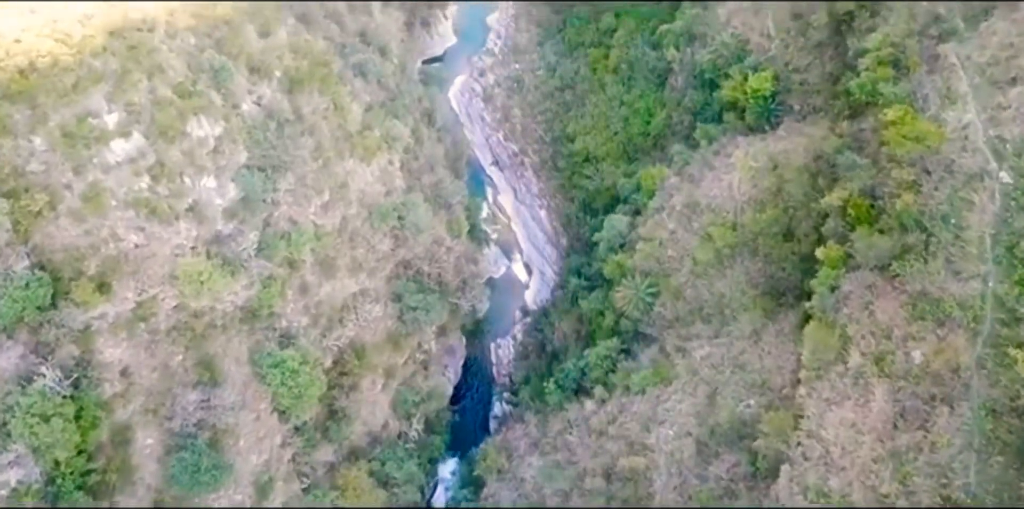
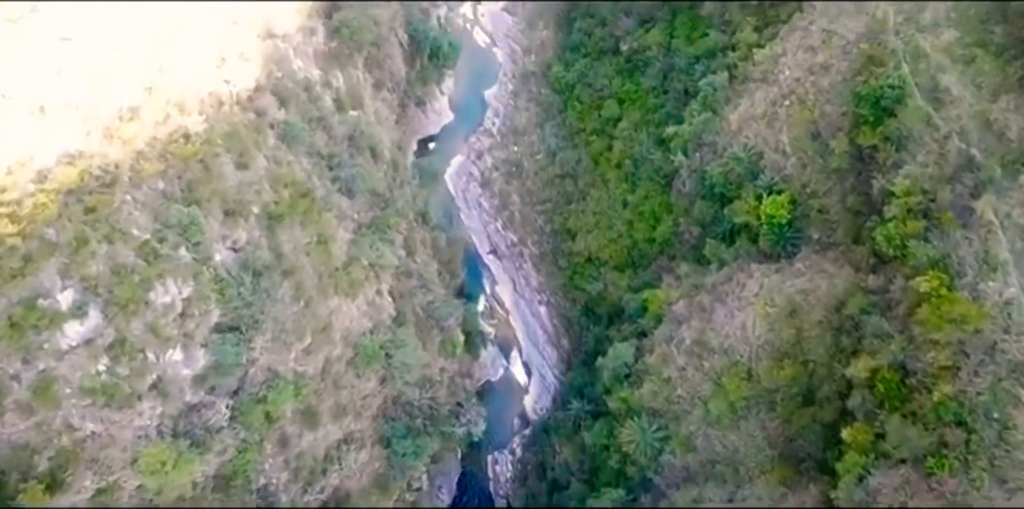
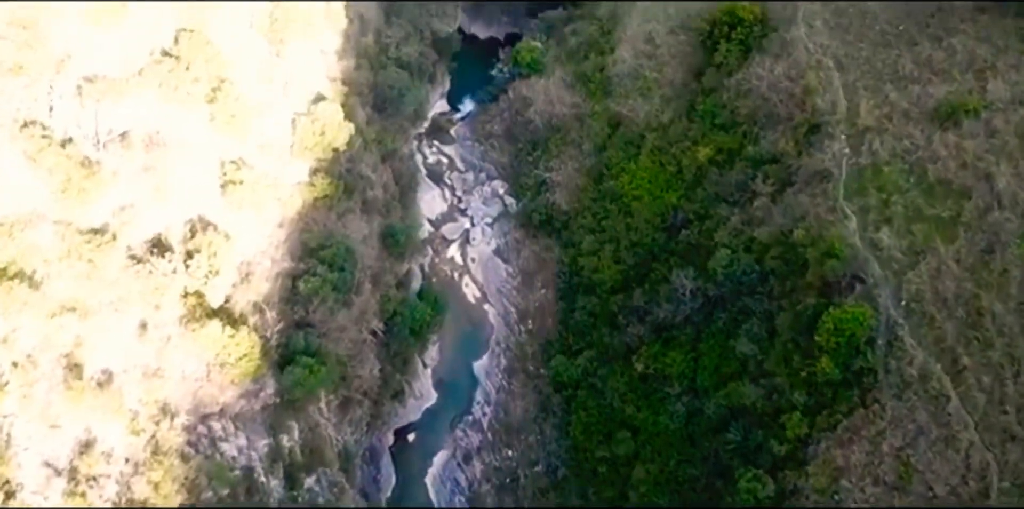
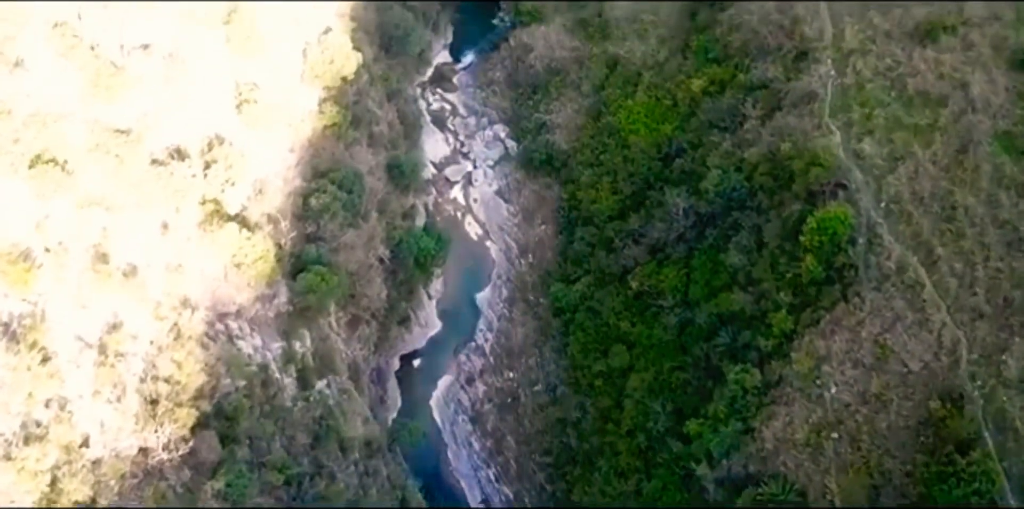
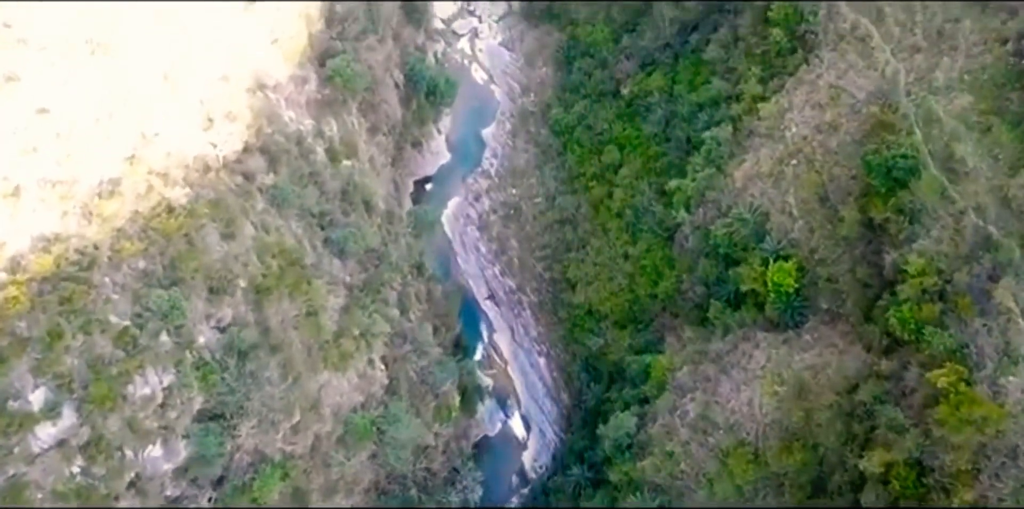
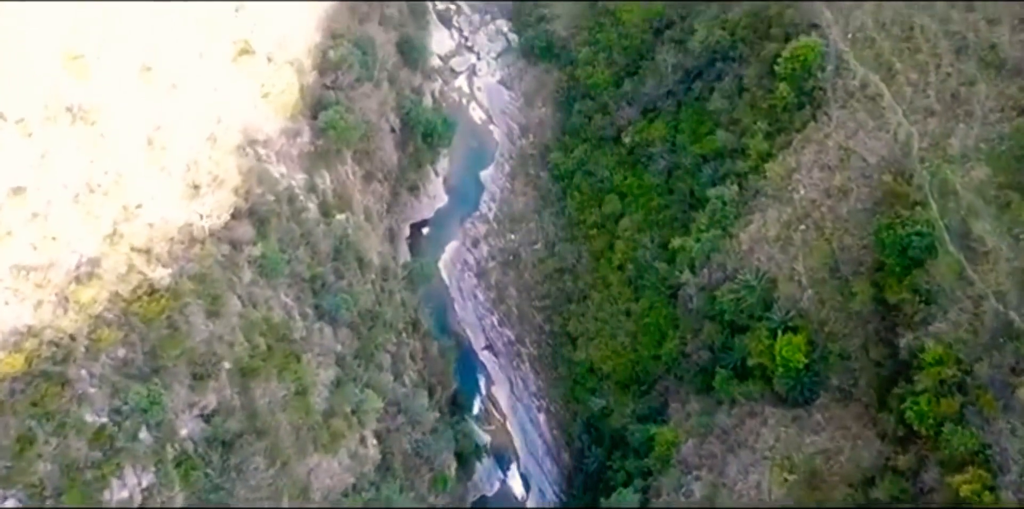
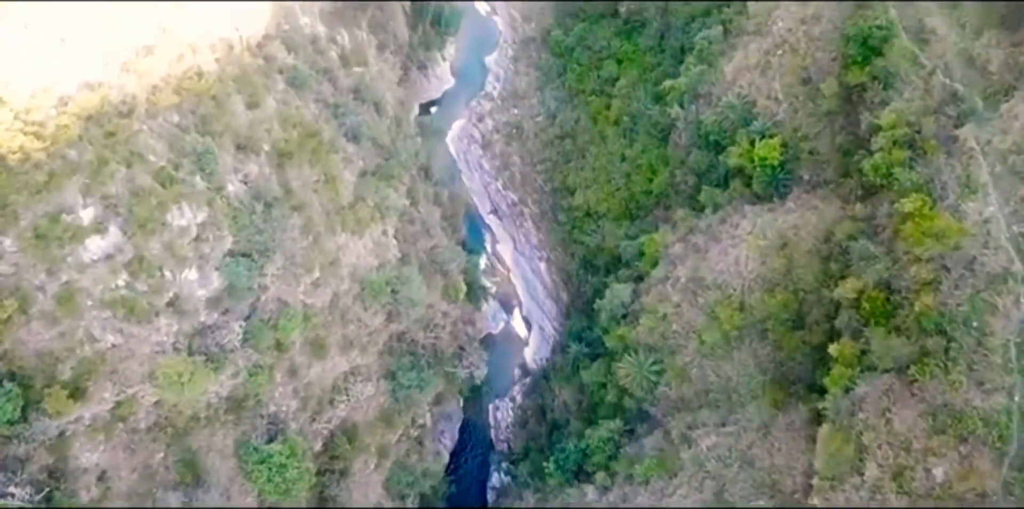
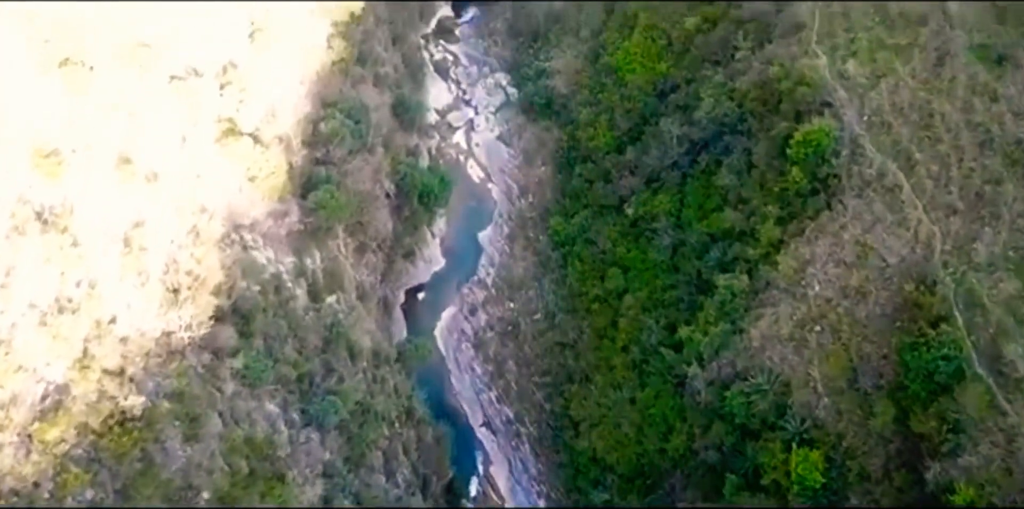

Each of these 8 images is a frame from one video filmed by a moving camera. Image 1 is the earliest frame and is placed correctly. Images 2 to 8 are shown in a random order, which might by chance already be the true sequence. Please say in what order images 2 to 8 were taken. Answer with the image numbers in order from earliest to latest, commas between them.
7, 2, 5, 6, 8, 4, 3
